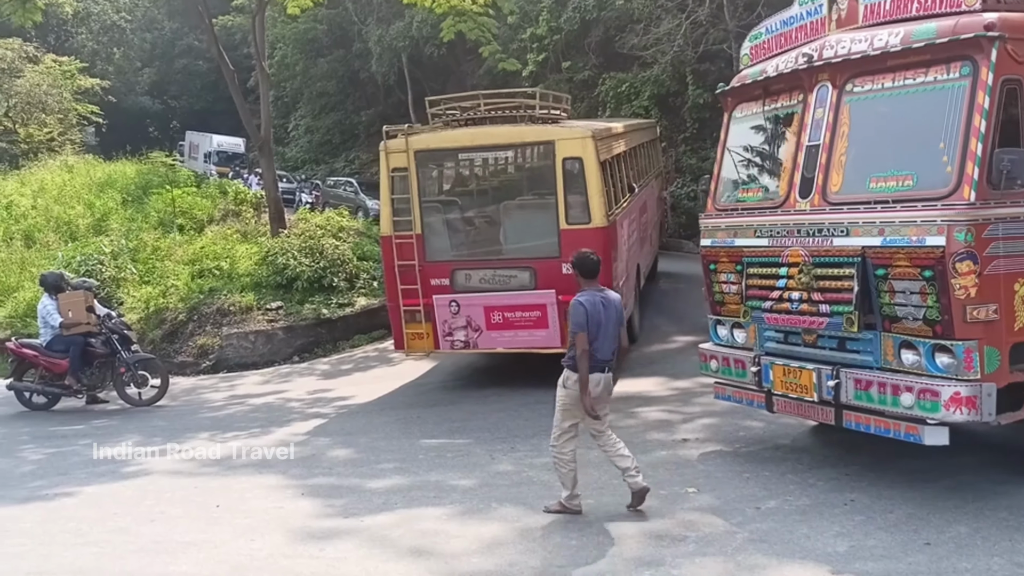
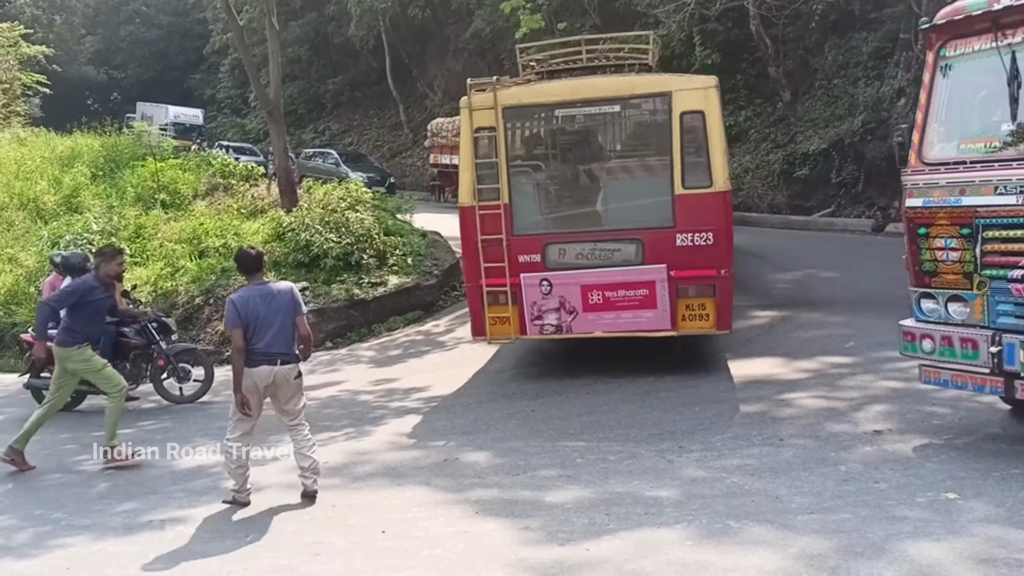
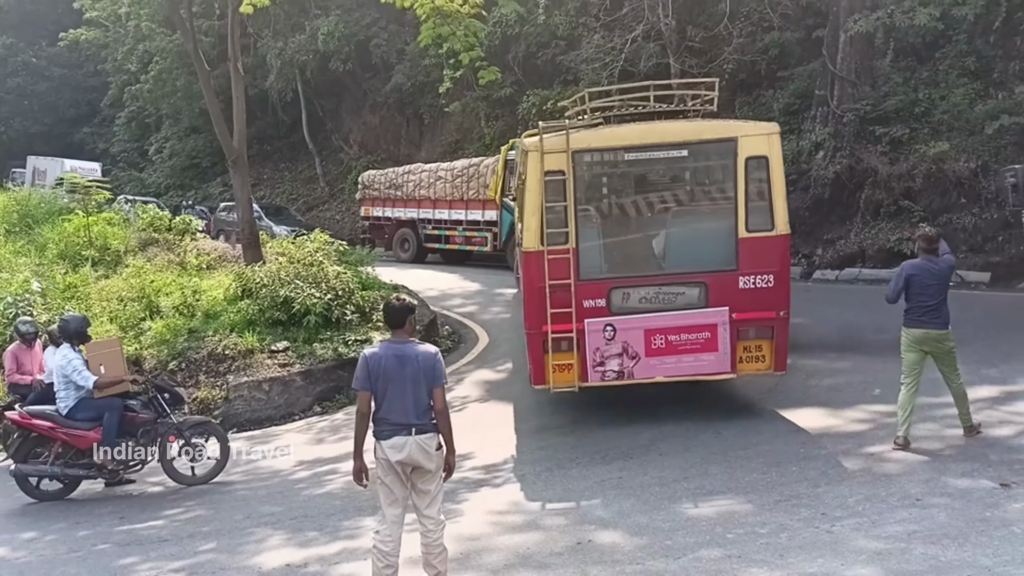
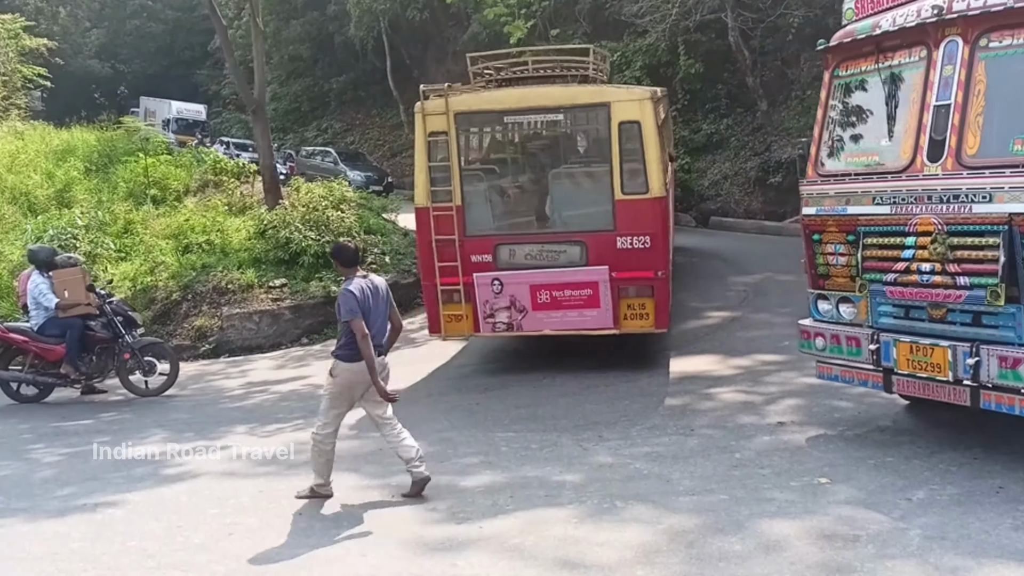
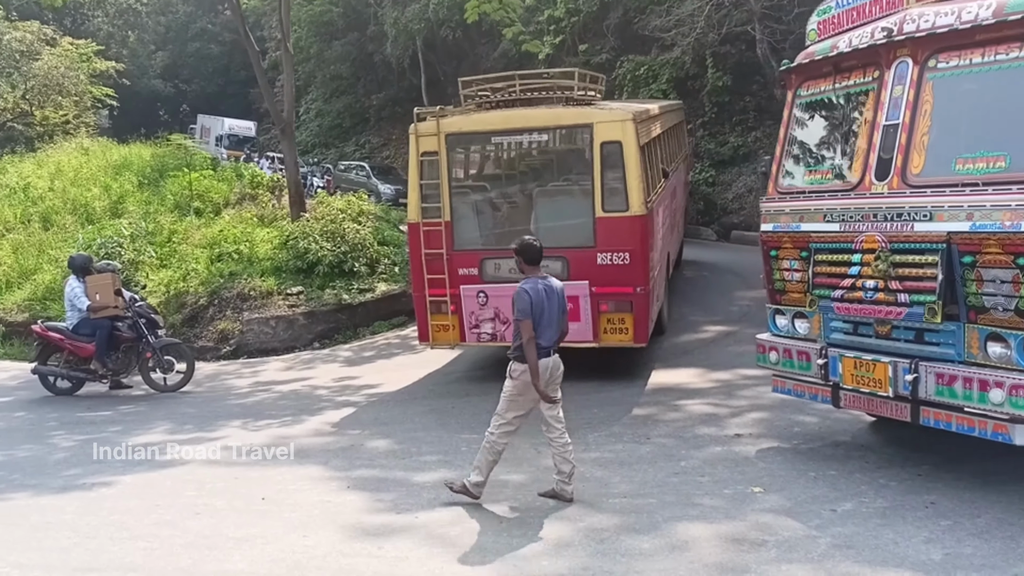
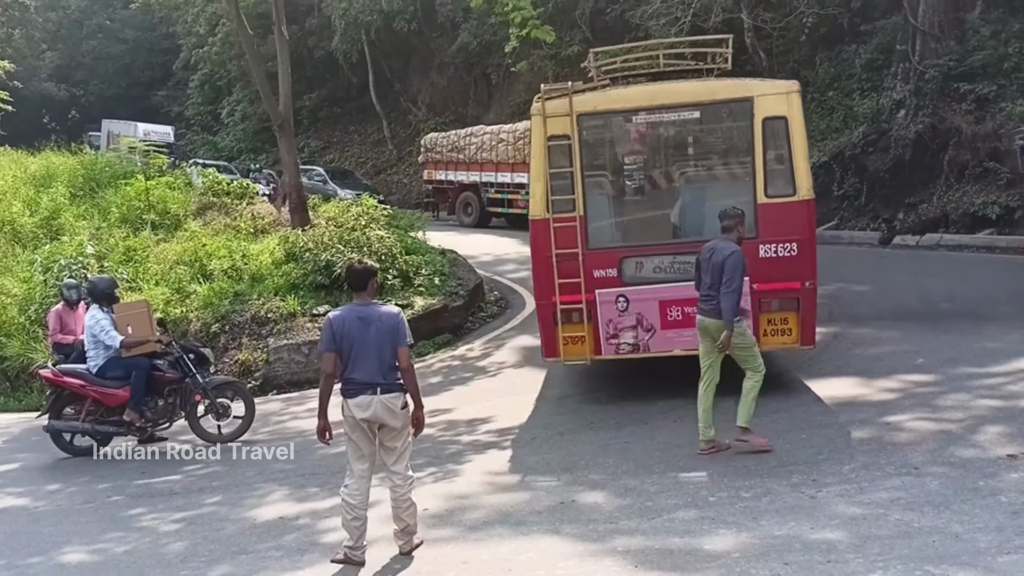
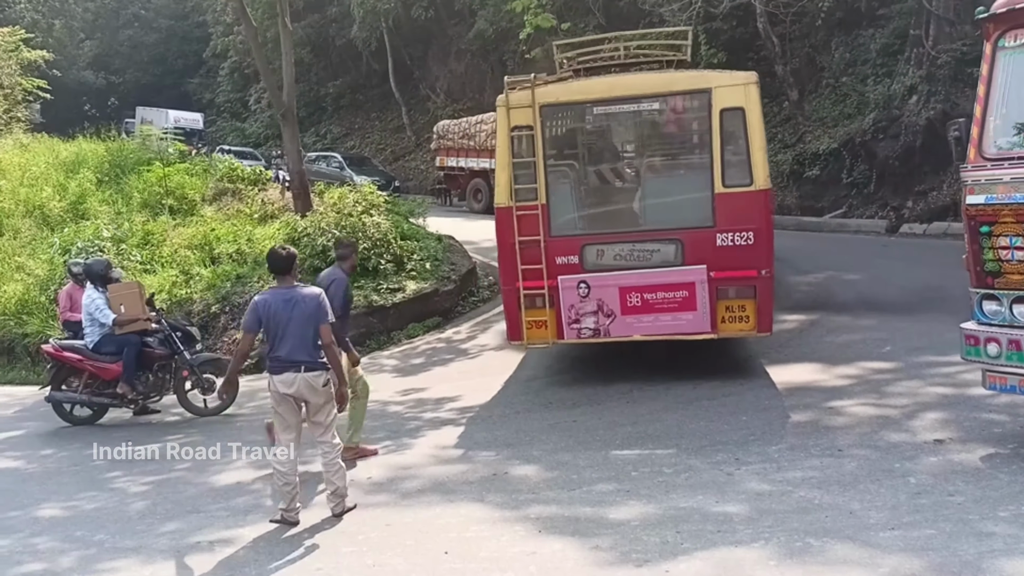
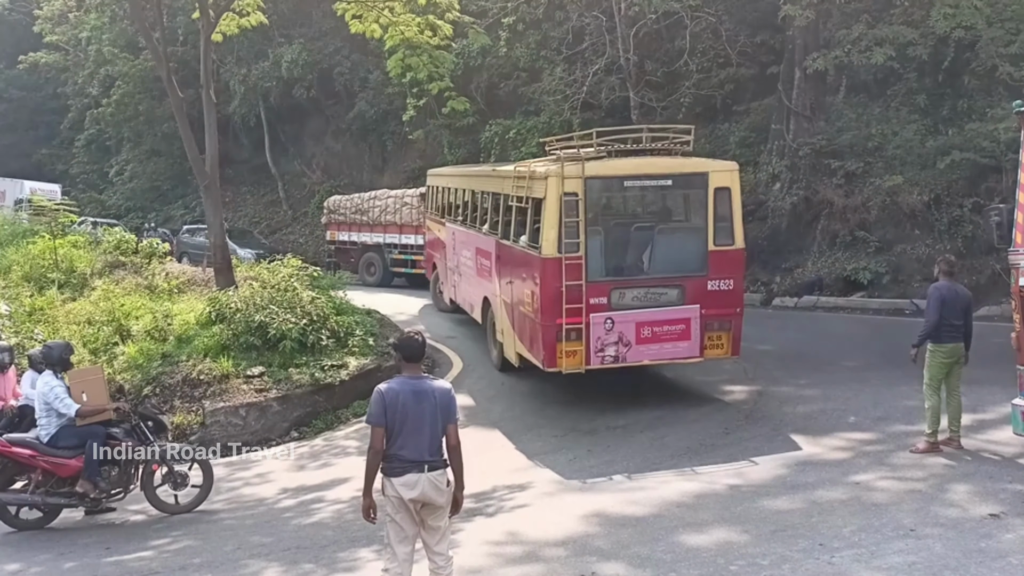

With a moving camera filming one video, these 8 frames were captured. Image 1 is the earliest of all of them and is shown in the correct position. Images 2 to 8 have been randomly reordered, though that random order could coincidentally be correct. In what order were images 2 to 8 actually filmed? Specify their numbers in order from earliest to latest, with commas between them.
5, 4, 2, 7, 6, 3, 8
